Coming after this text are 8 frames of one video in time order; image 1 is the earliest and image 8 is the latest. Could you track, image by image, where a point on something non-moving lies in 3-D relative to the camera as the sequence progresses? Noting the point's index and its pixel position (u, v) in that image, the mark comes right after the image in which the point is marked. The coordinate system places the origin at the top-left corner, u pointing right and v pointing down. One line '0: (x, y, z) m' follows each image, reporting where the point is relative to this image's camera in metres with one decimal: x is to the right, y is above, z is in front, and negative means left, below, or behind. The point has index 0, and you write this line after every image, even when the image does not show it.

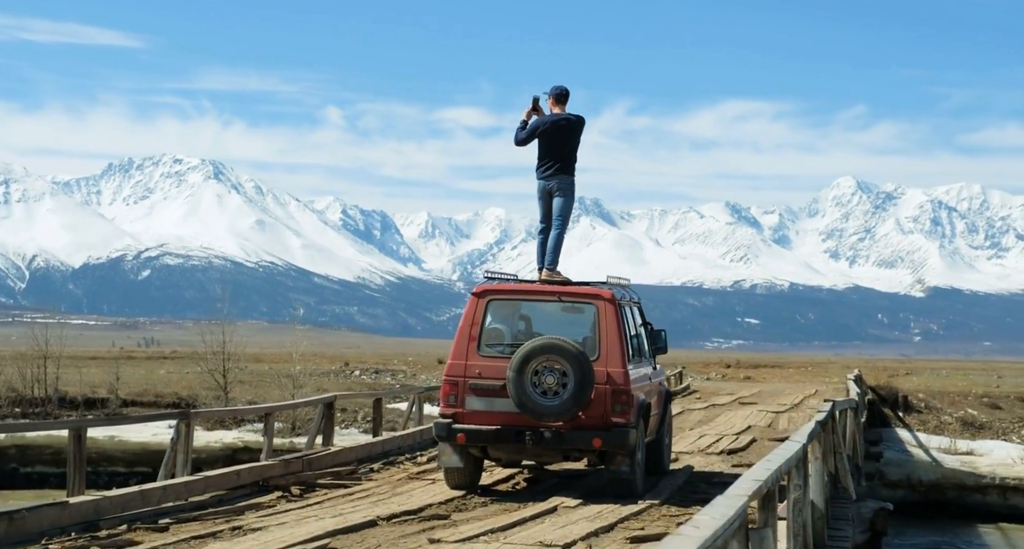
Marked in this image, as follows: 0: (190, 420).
0: (-3.7, -1.6, +17.6) m
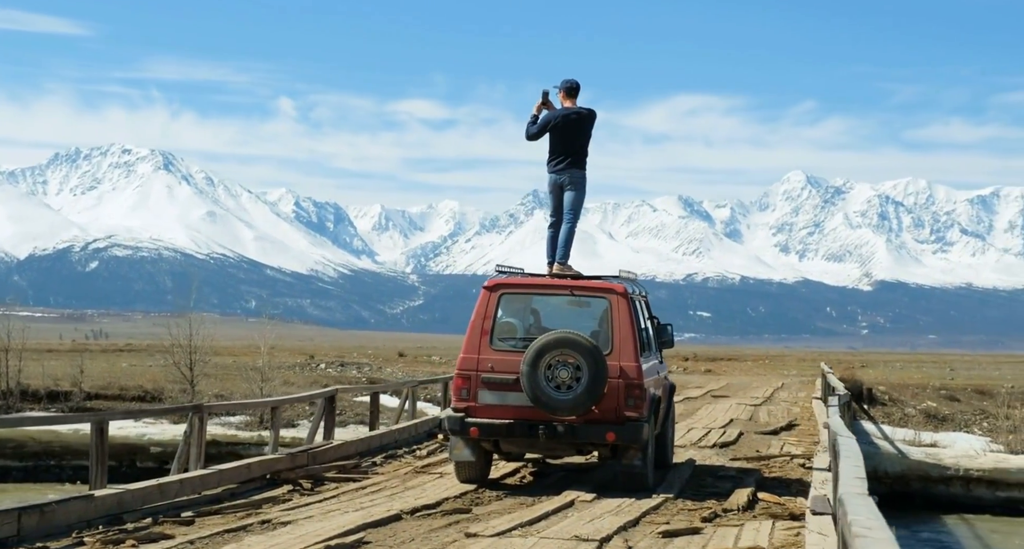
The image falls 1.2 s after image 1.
0: (-3.5, -1.6, +17.6) m
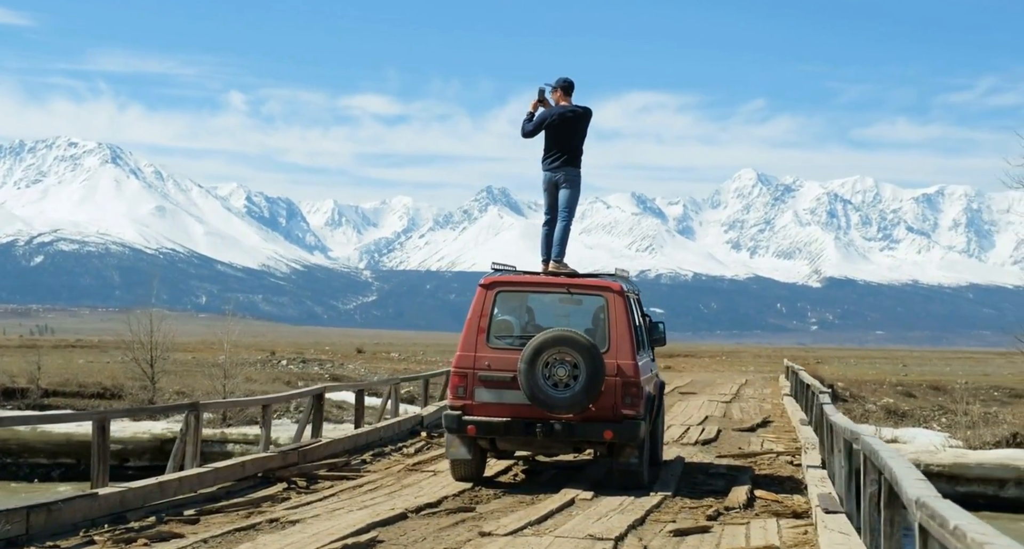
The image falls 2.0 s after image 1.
0: (-3.6, -1.5, +17.5) m
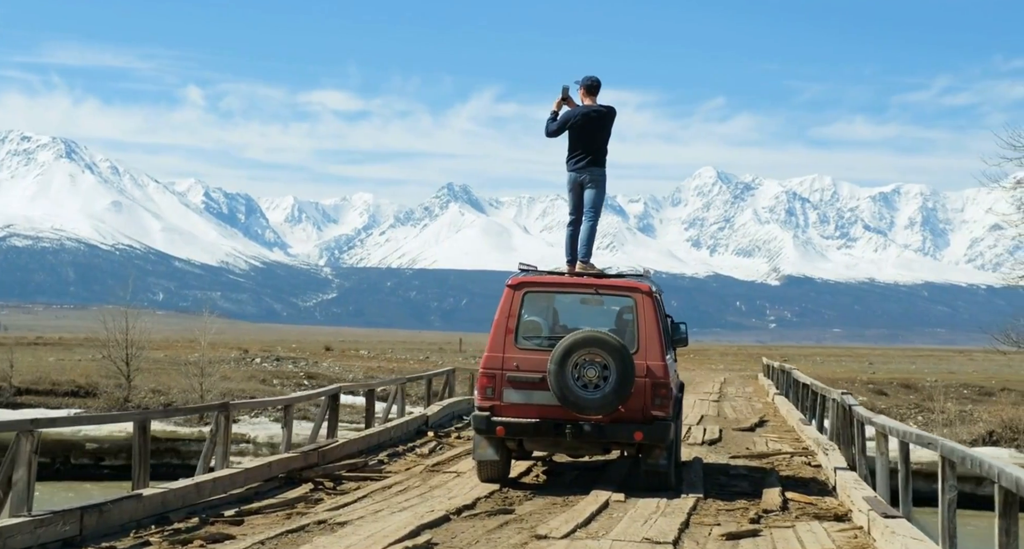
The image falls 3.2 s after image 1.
0: (-3.2, -1.5, +17.3) m
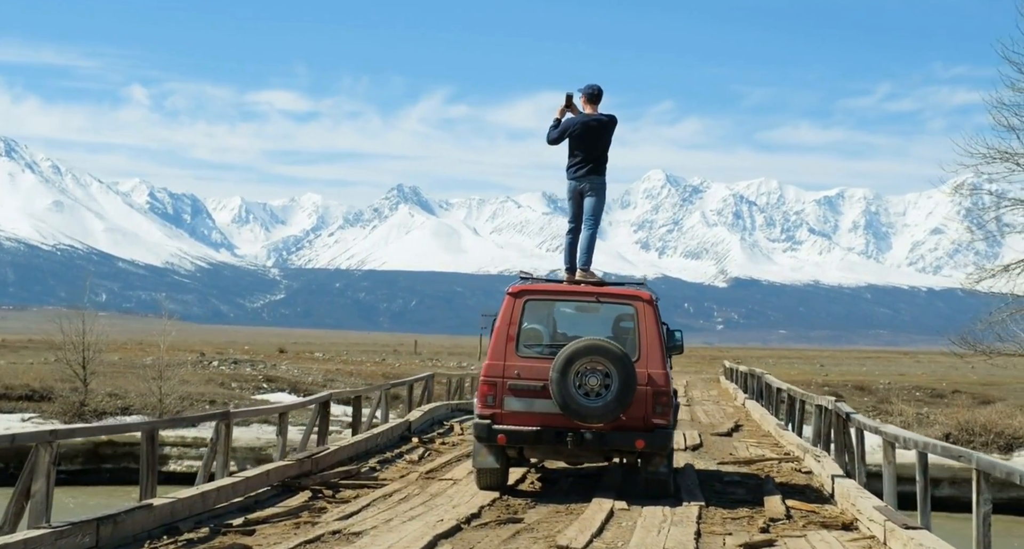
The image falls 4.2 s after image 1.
0: (-3.2, -1.6, +17.1) m
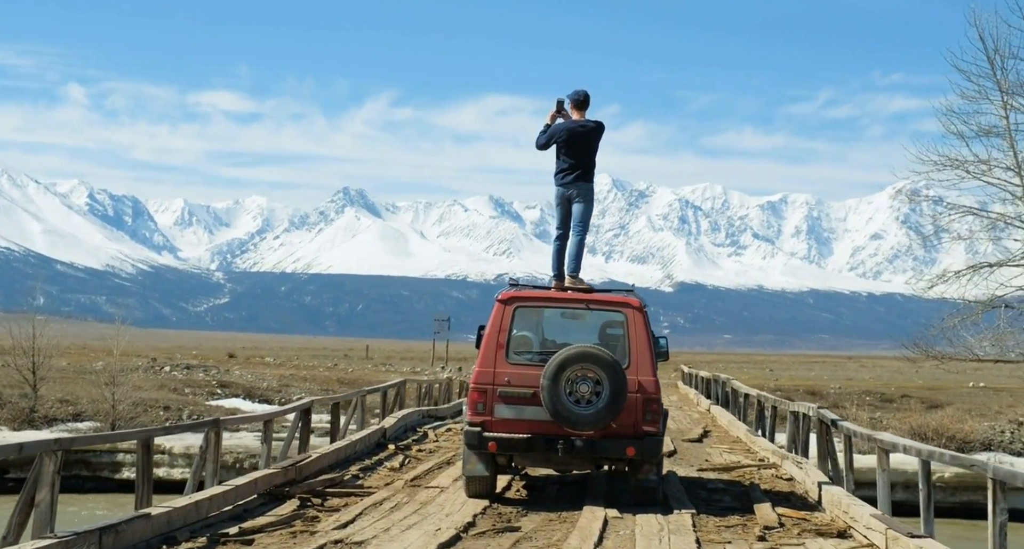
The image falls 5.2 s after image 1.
0: (-3.2, -1.7, +16.9) m
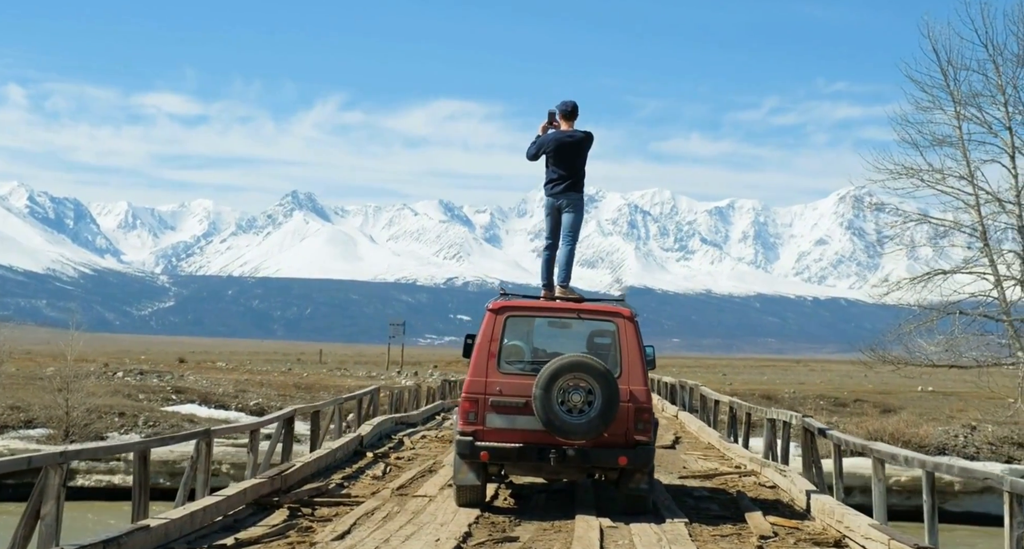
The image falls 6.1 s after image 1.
0: (-3.3, -1.8, +16.6) m
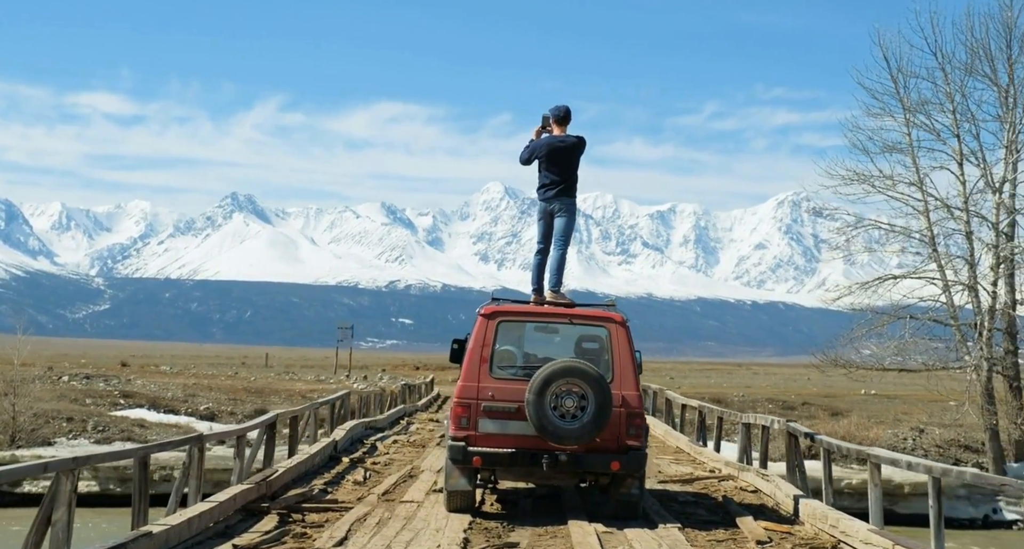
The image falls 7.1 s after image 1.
0: (-3.3, -1.8, +16.2) m
